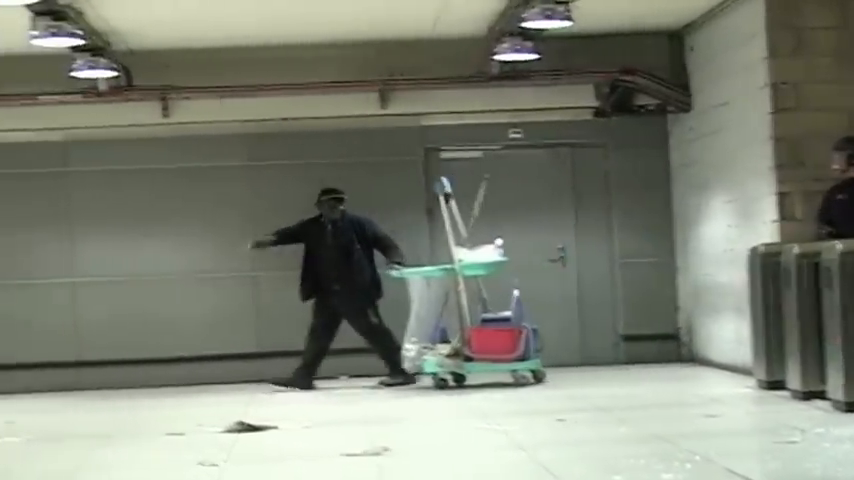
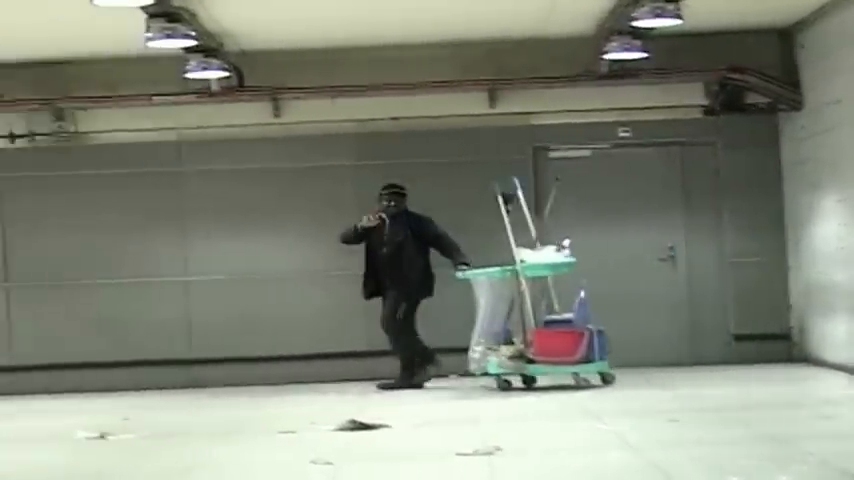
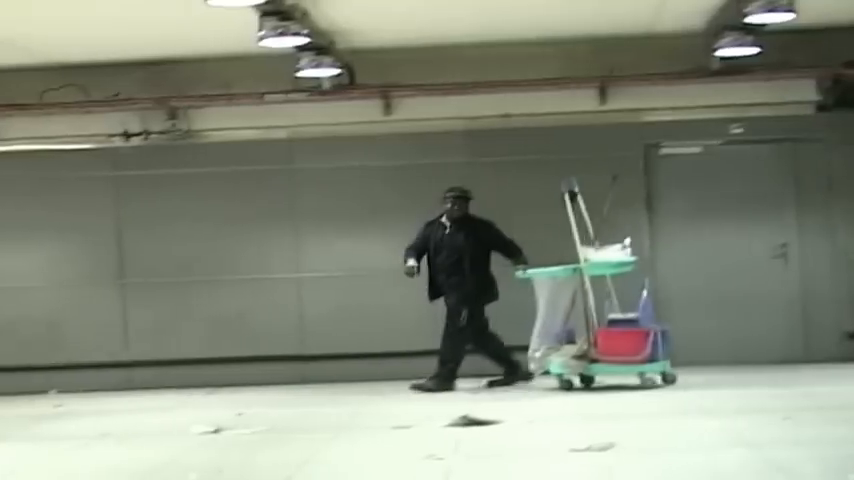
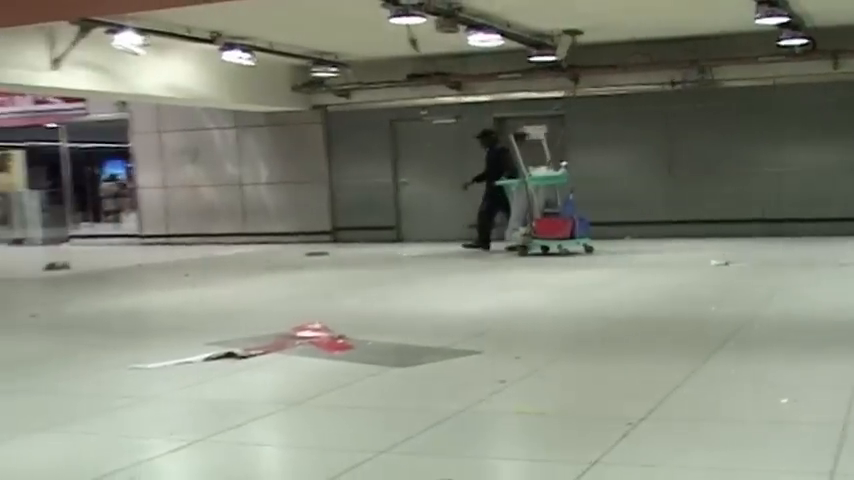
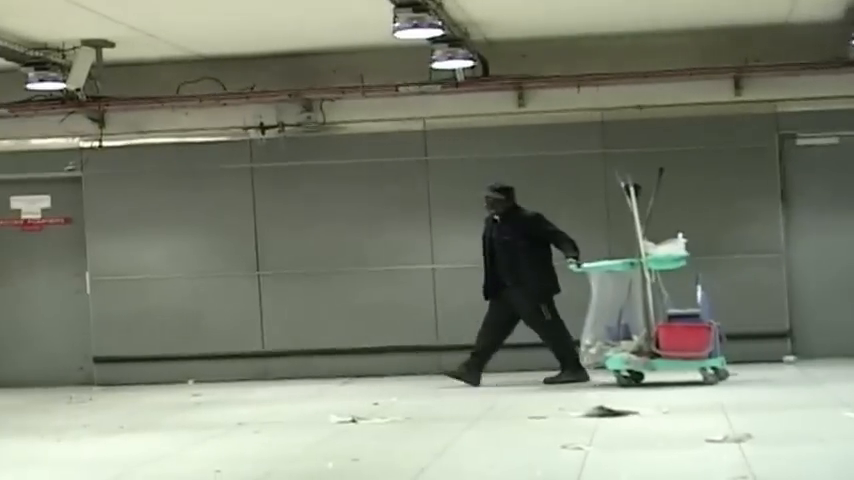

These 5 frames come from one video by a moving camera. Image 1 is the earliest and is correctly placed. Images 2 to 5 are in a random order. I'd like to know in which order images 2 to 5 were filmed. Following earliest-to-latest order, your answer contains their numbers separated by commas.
2, 3, 5, 4
